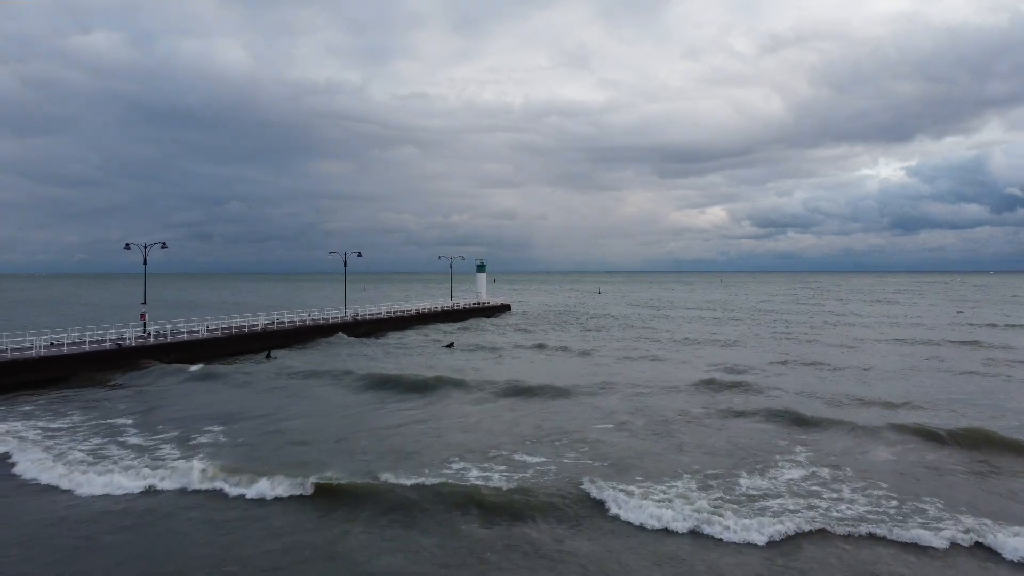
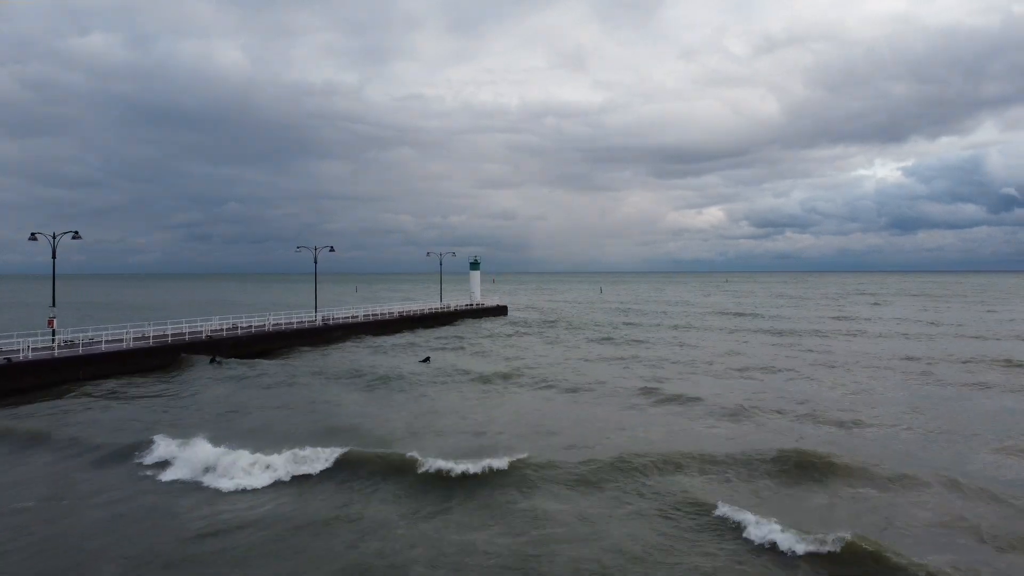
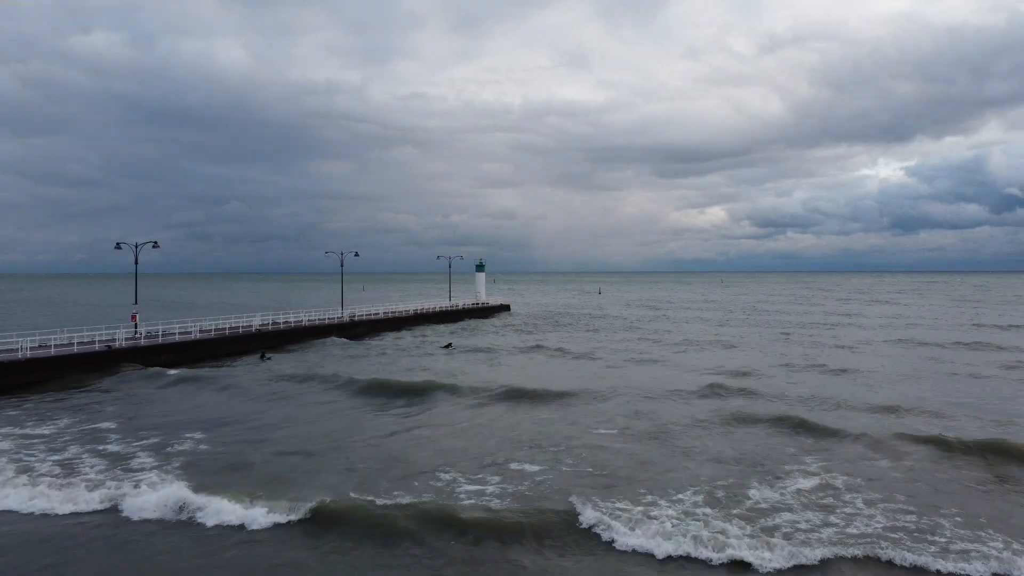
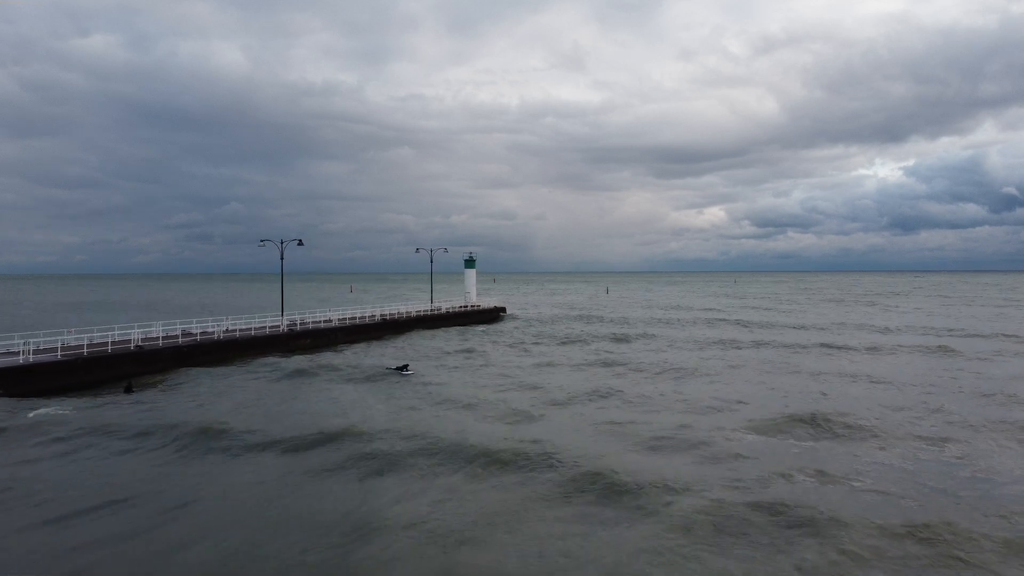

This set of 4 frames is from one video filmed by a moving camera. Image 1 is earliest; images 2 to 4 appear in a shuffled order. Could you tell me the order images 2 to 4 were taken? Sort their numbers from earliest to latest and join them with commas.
3, 2, 4
